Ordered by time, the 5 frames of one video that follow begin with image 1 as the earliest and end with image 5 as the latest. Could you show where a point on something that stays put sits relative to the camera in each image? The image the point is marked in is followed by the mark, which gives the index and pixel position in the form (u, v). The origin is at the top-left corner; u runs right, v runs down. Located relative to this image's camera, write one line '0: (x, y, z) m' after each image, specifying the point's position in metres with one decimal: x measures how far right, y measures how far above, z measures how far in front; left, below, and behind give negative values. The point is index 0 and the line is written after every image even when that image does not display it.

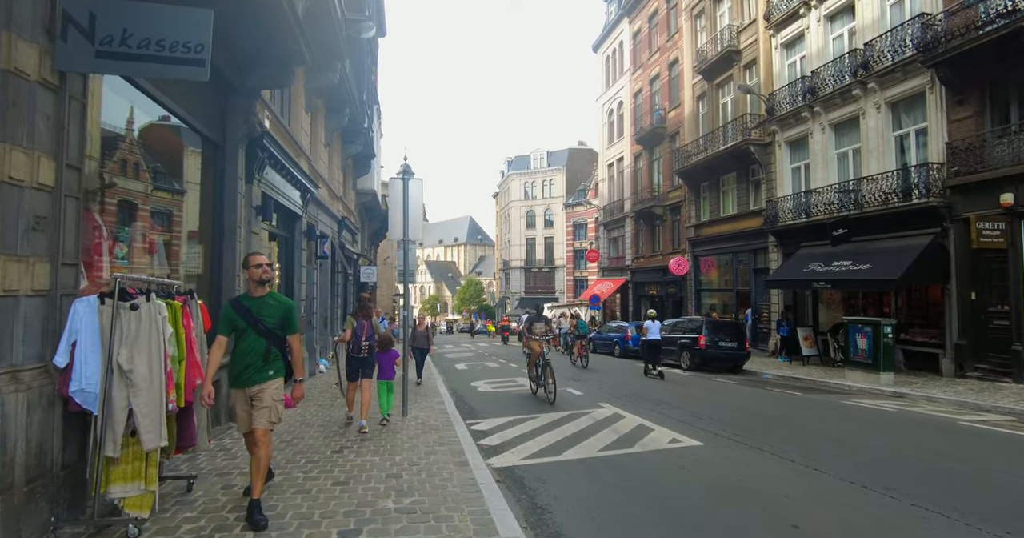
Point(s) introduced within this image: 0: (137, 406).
0: (-2.4, -0.9, +3.7) m
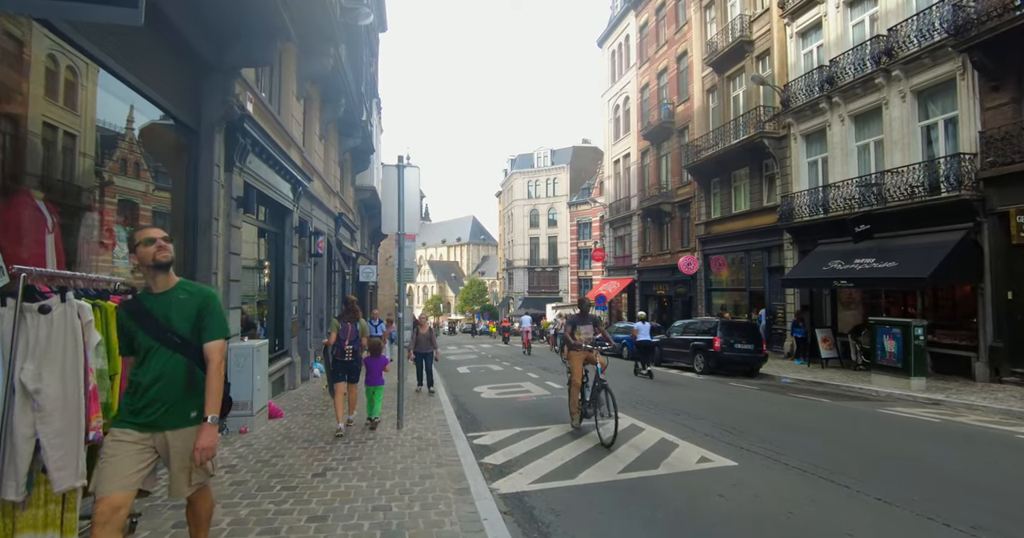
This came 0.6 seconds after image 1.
0: (-2.4, -0.8, +2.9) m
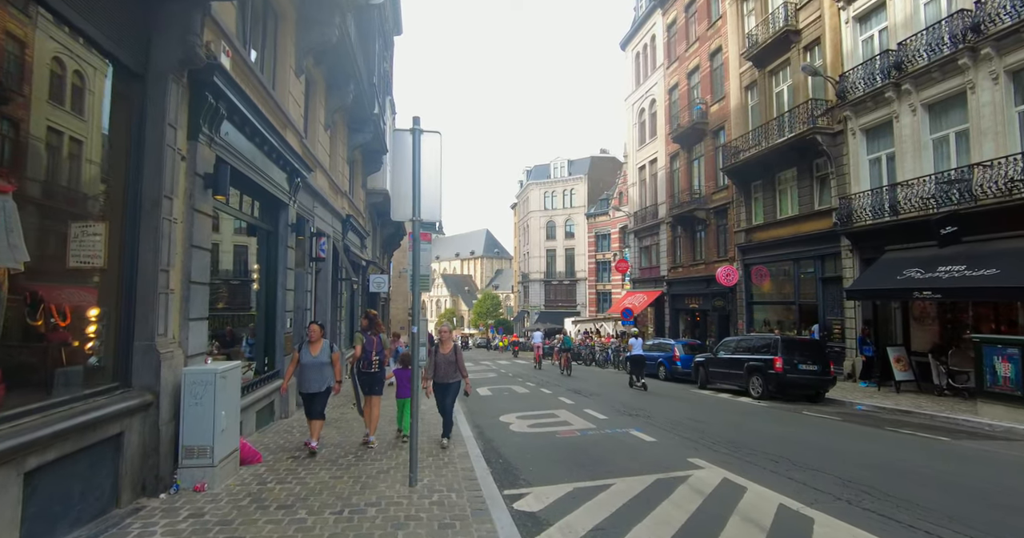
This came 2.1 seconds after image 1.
0: (-1.9, -0.7, +0.9) m
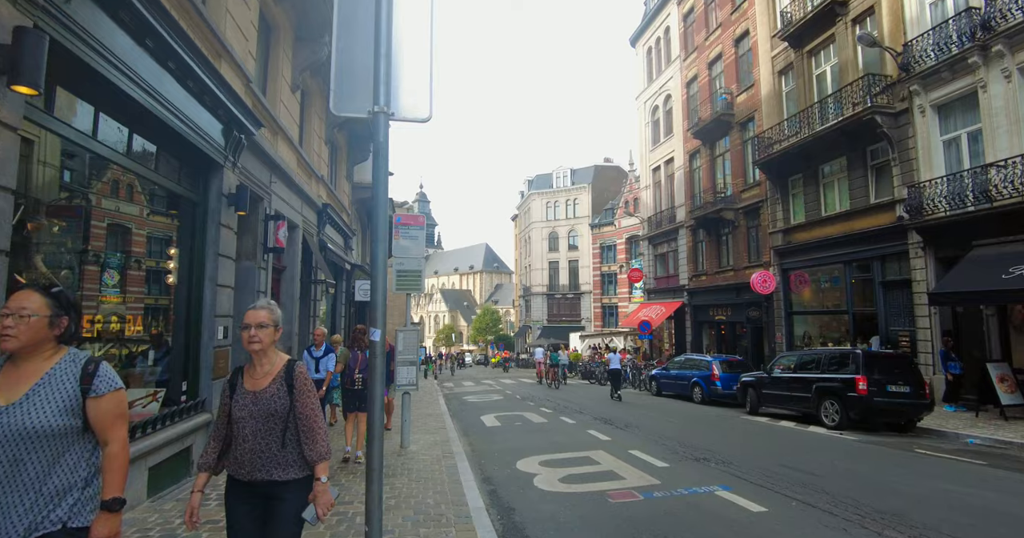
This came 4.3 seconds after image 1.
0: (-1.6, -0.3, -2.0) m
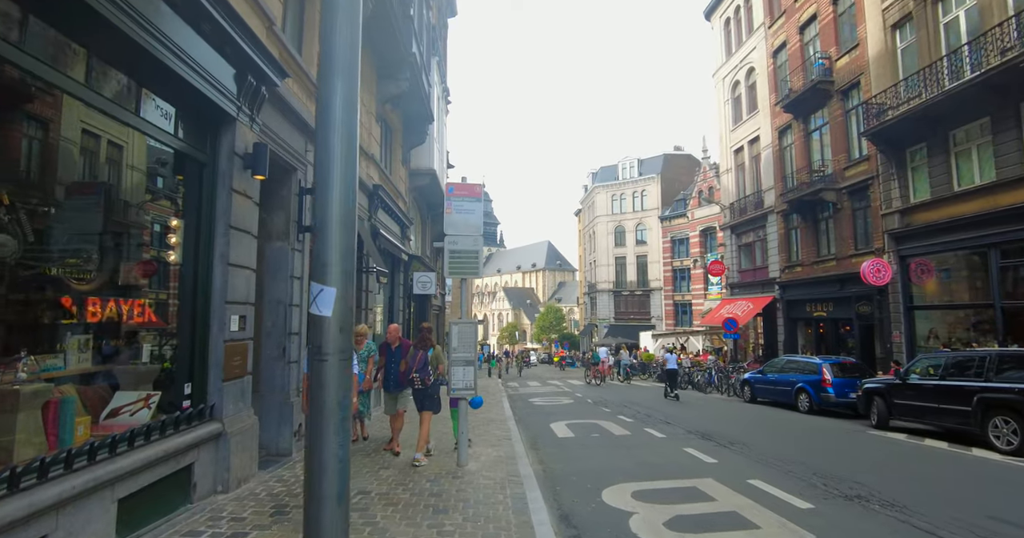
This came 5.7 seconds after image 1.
0: (-1.8, 0.0, -3.6) m
